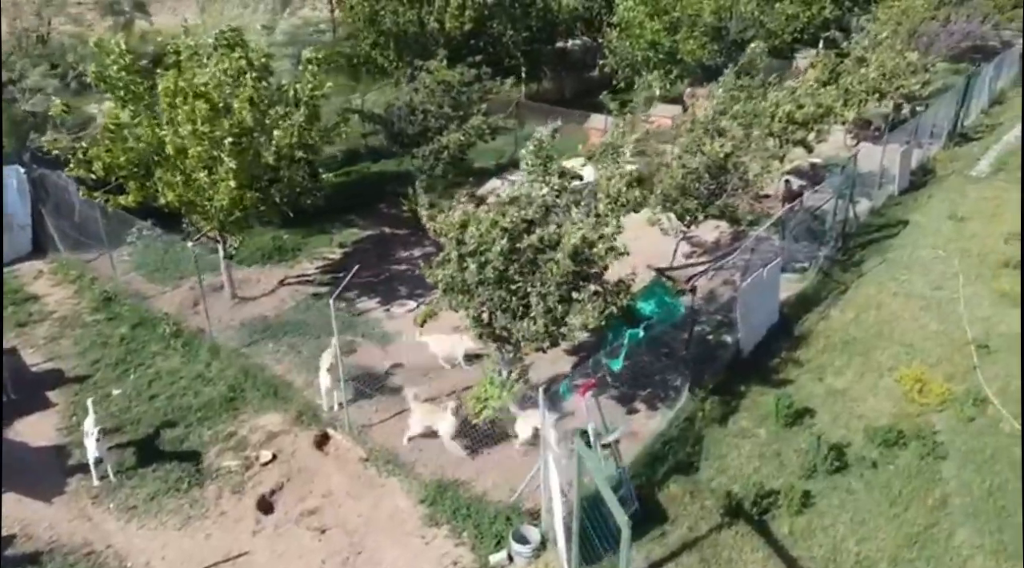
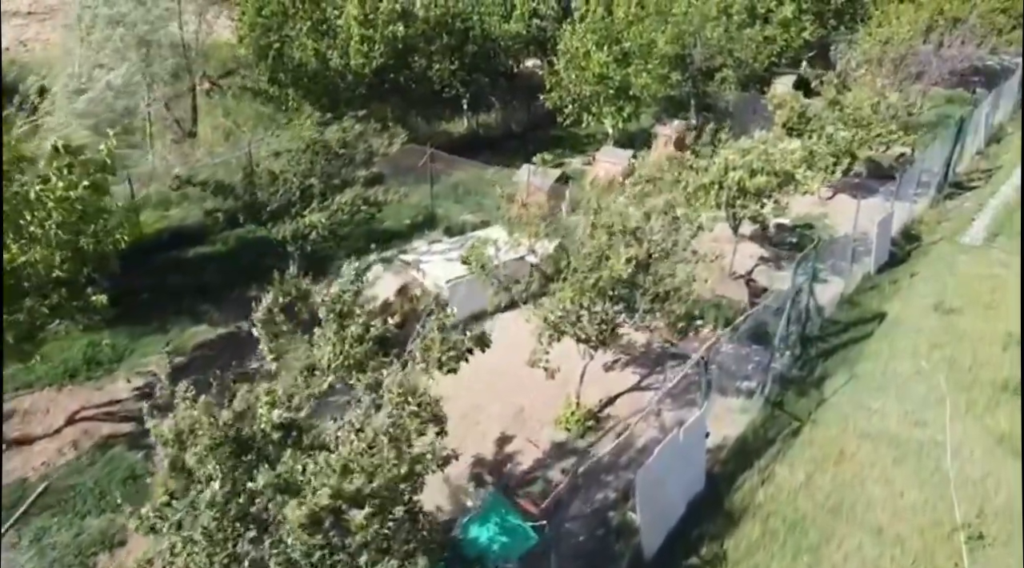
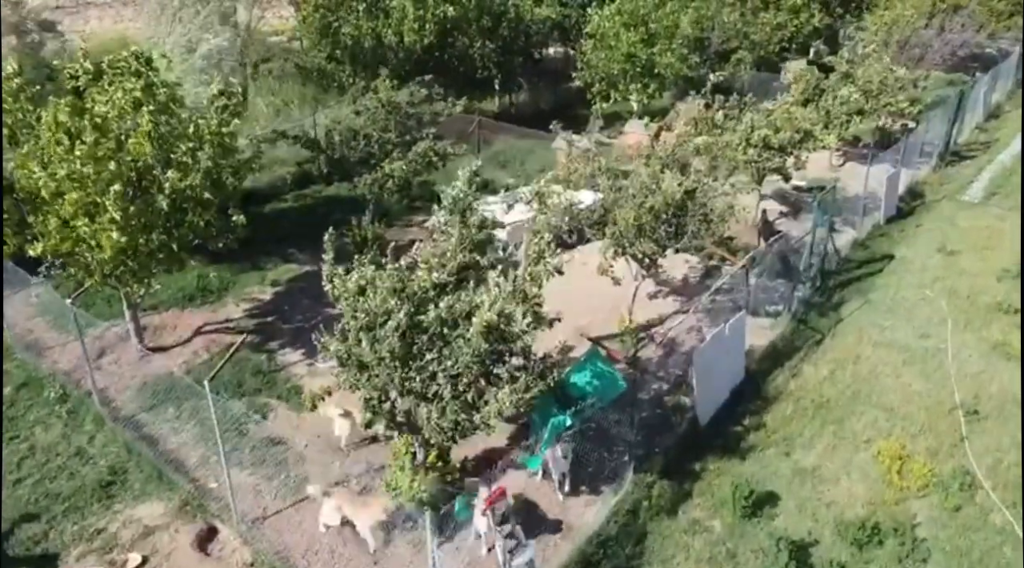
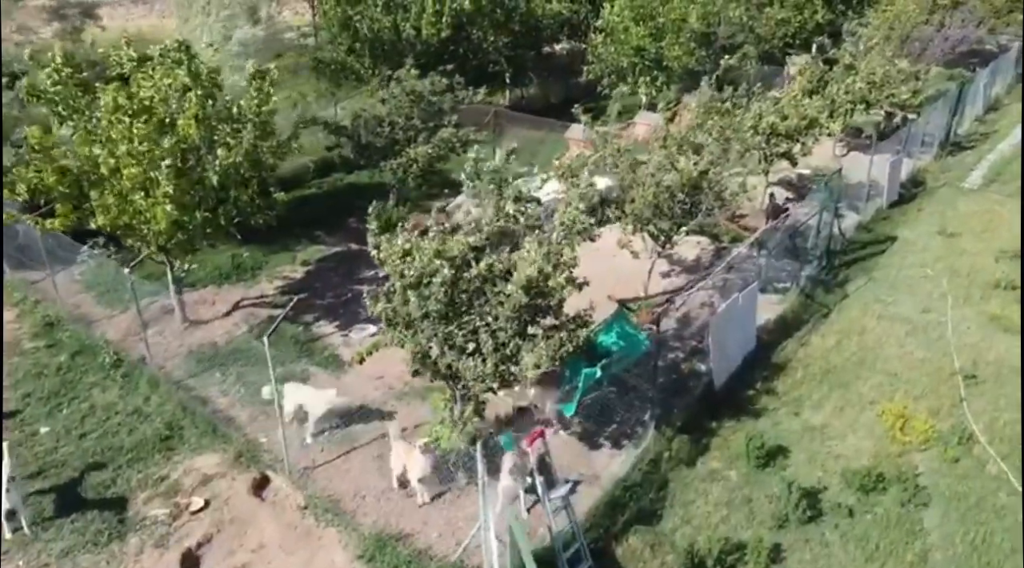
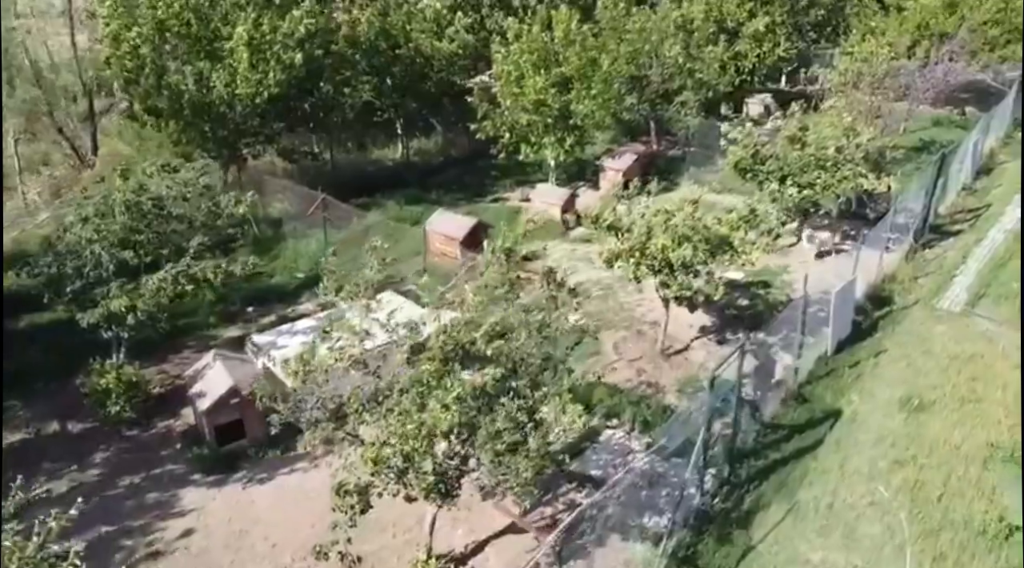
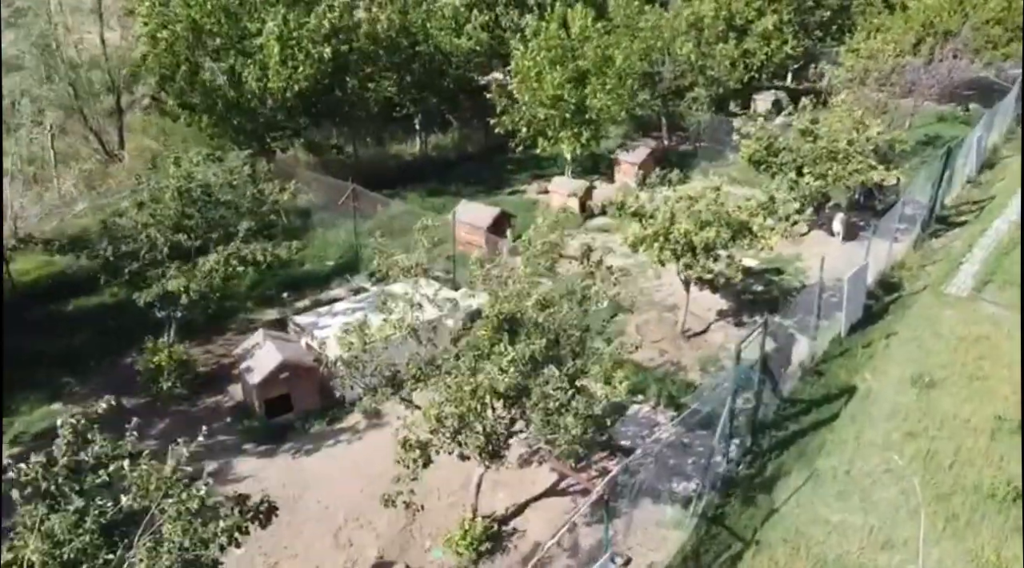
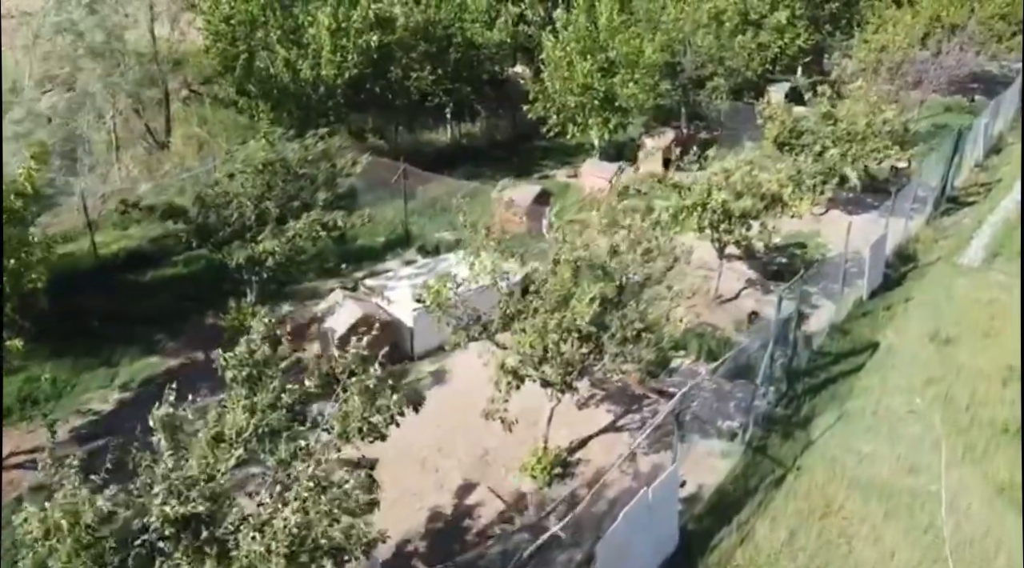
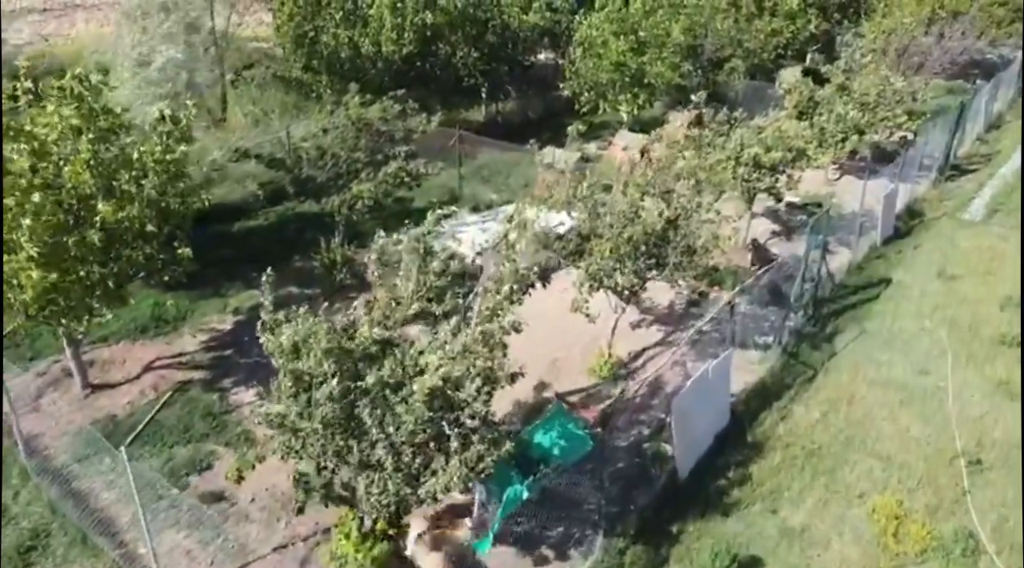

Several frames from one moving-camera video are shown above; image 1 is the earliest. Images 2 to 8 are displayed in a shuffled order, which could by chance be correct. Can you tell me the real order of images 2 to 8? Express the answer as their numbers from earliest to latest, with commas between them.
4, 3, 8, 2, 7, 6, 5
